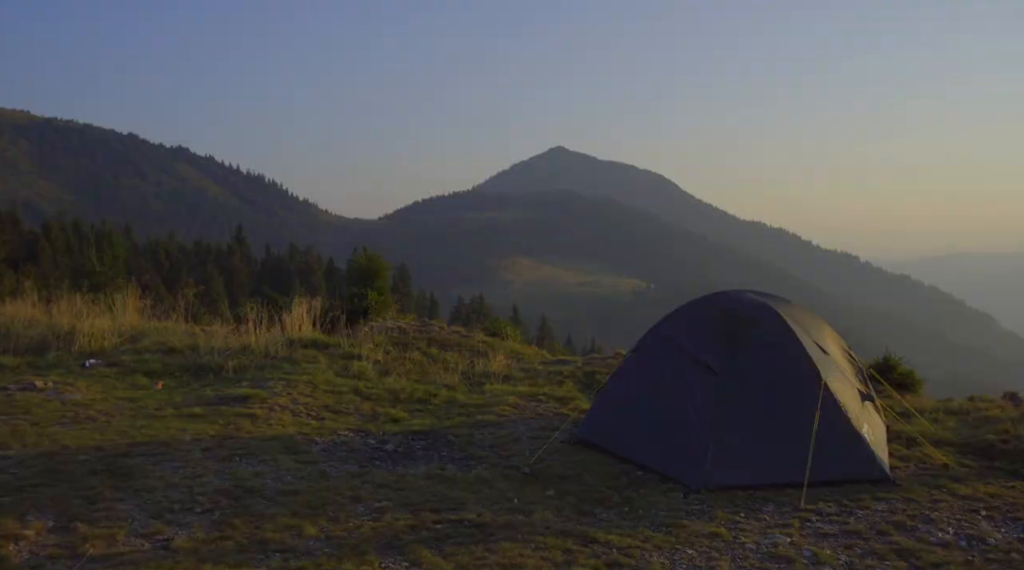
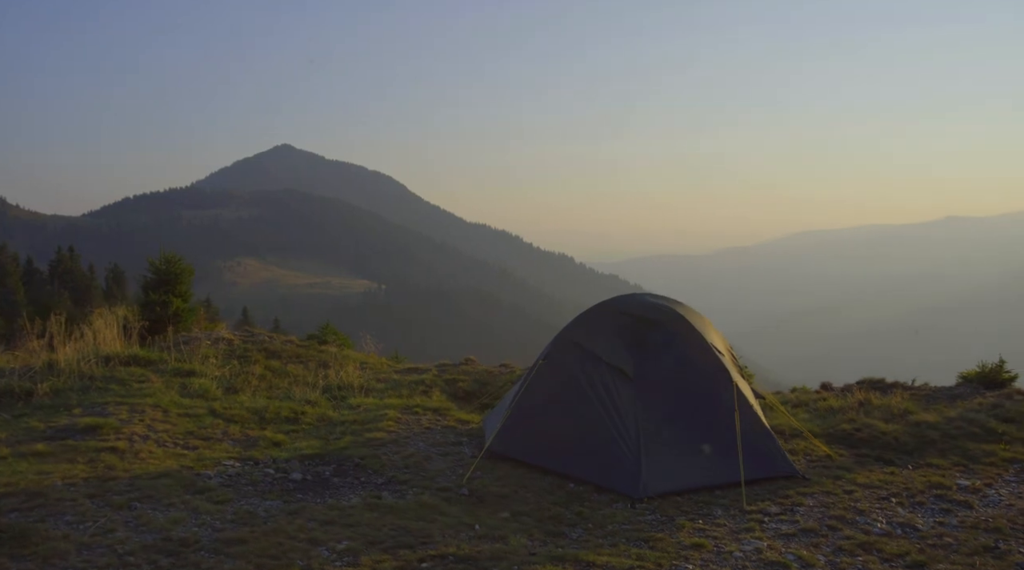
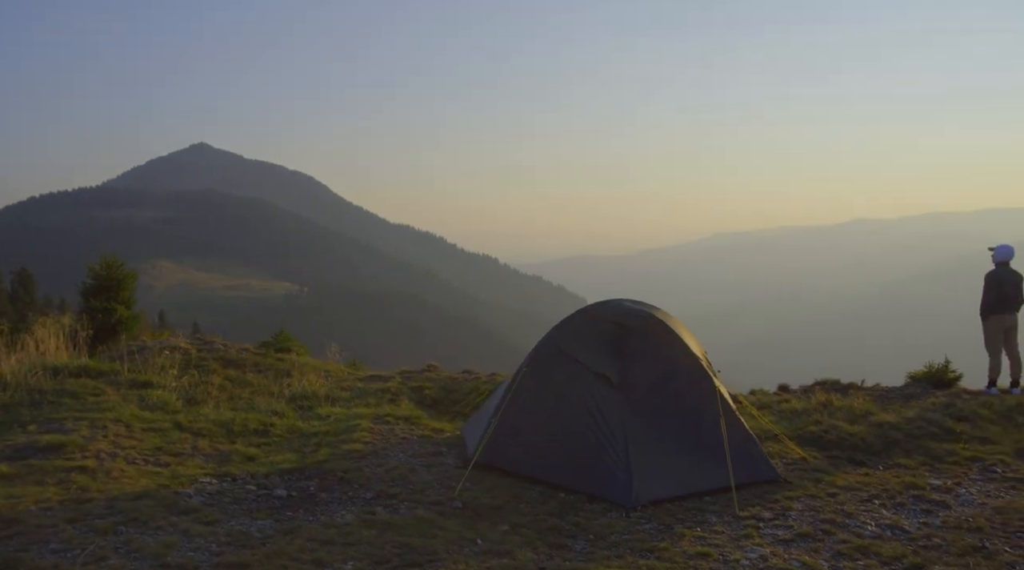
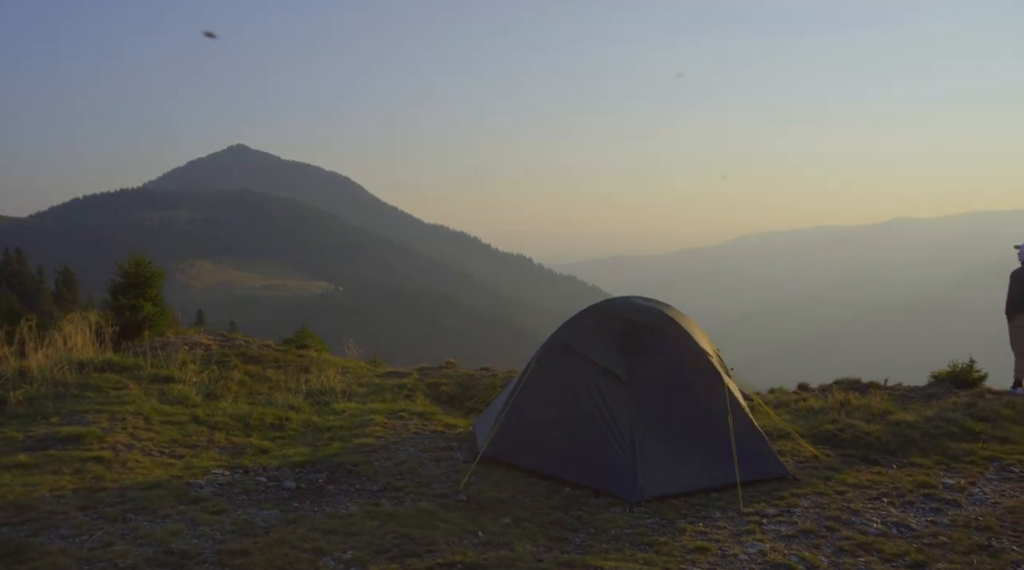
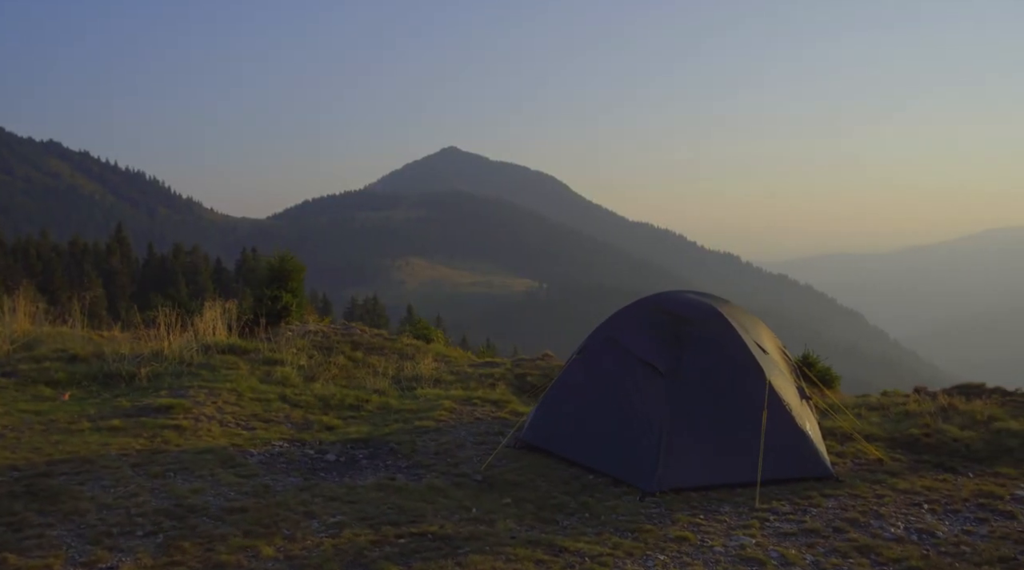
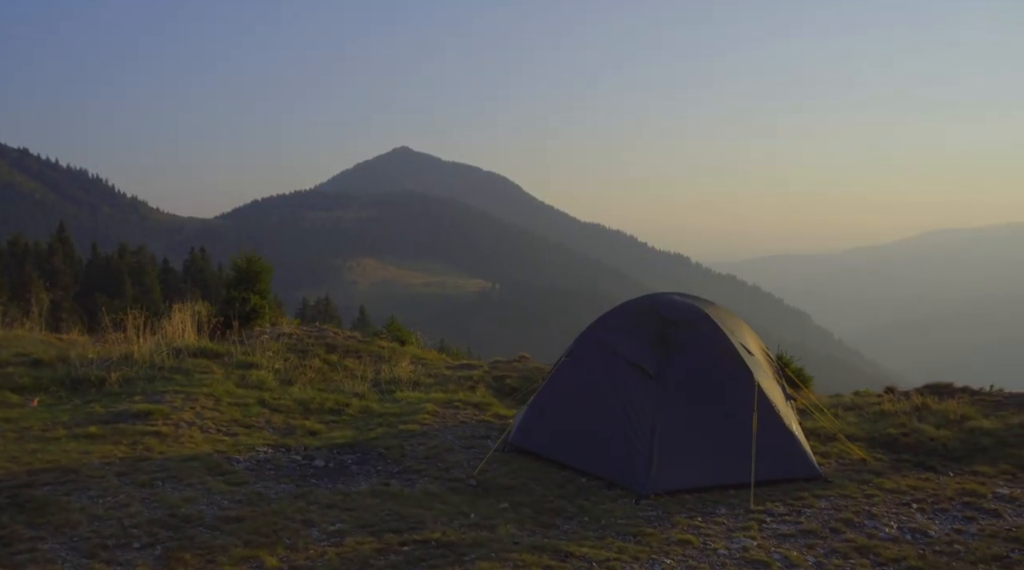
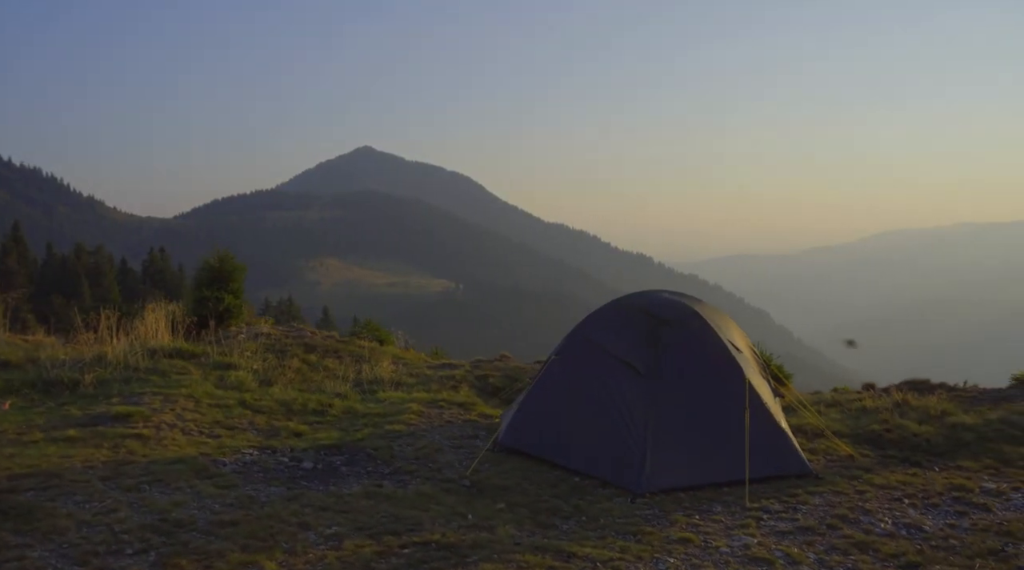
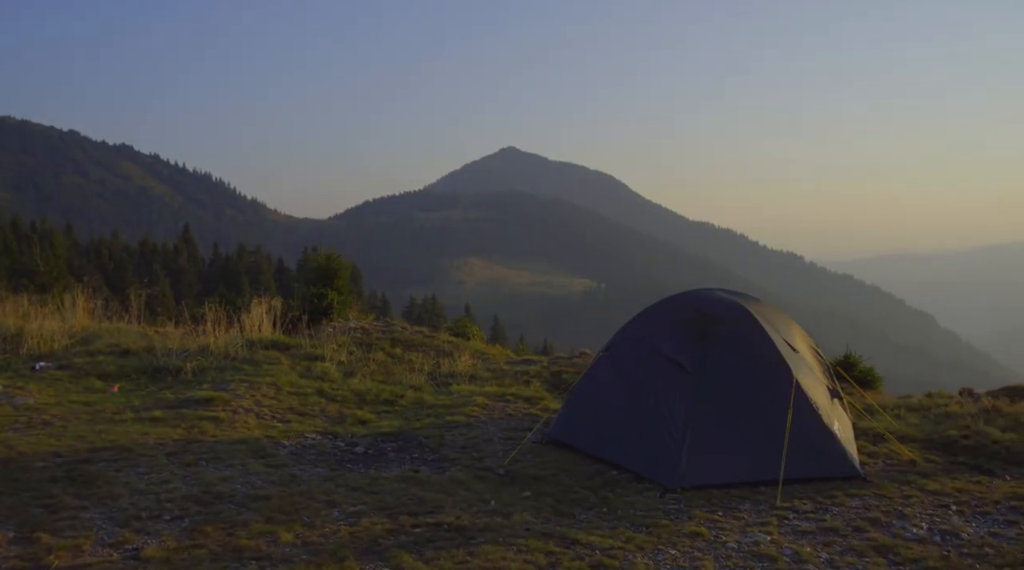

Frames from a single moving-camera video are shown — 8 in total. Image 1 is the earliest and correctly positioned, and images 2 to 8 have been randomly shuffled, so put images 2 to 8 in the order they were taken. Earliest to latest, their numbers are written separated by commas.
8, 5, 6, 7, 2, 4, 3
